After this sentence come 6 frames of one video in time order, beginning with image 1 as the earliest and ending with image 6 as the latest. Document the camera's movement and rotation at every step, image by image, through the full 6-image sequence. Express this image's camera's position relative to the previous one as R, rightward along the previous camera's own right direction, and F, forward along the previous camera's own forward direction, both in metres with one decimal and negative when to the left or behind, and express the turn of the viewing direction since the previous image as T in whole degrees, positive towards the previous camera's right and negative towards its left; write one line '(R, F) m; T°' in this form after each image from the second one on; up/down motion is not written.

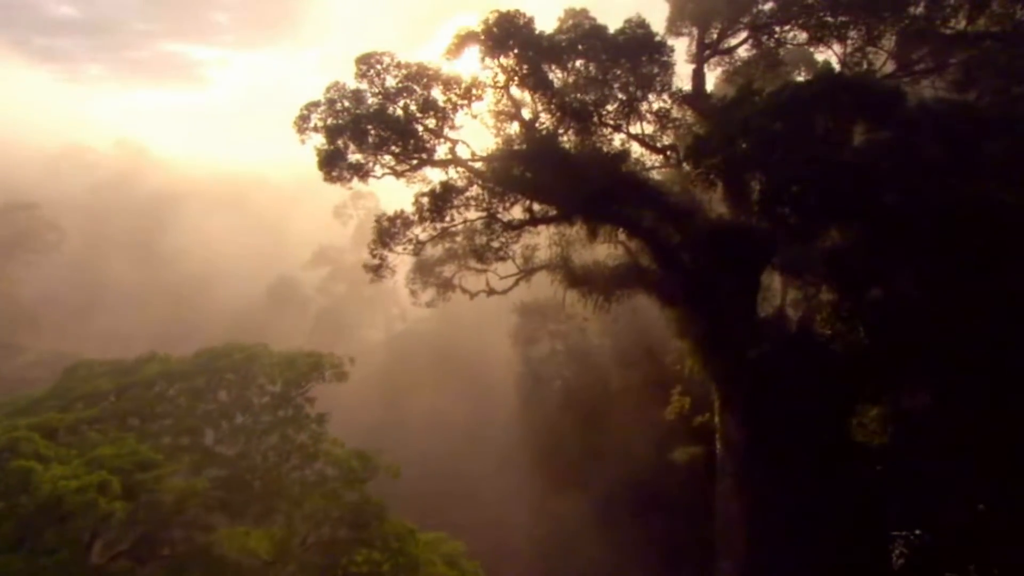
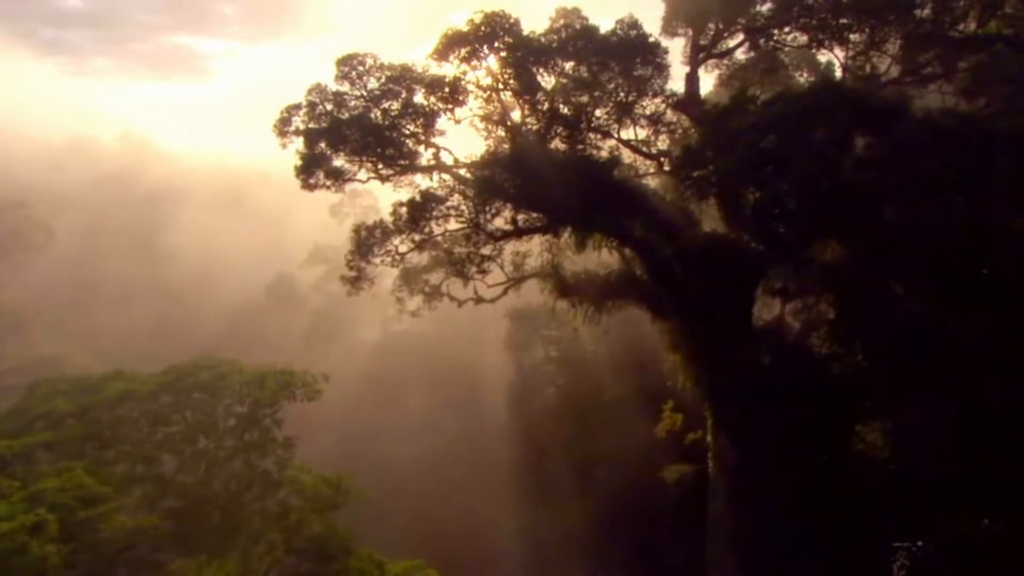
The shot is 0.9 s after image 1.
(+0.3, +0.7) m; 0°
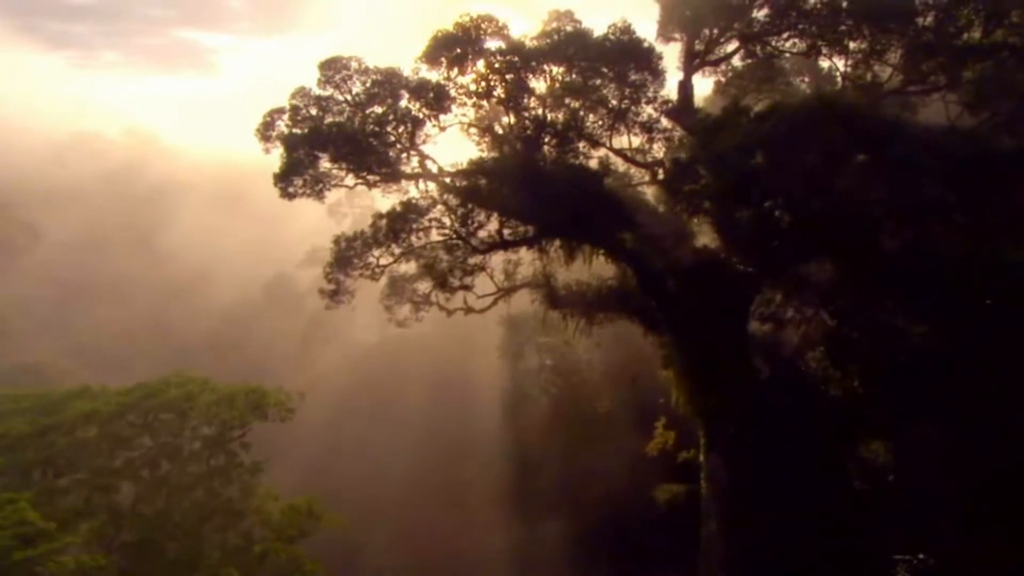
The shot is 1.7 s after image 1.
(+0.3, +0.6) m; 0°
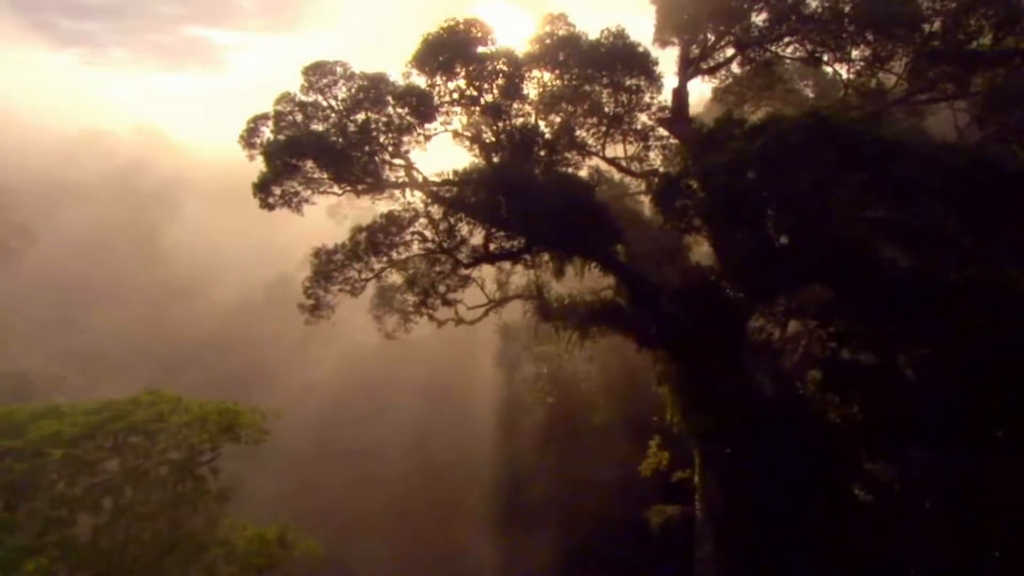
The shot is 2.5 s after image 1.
(+0.3, +0.6) m; 0°
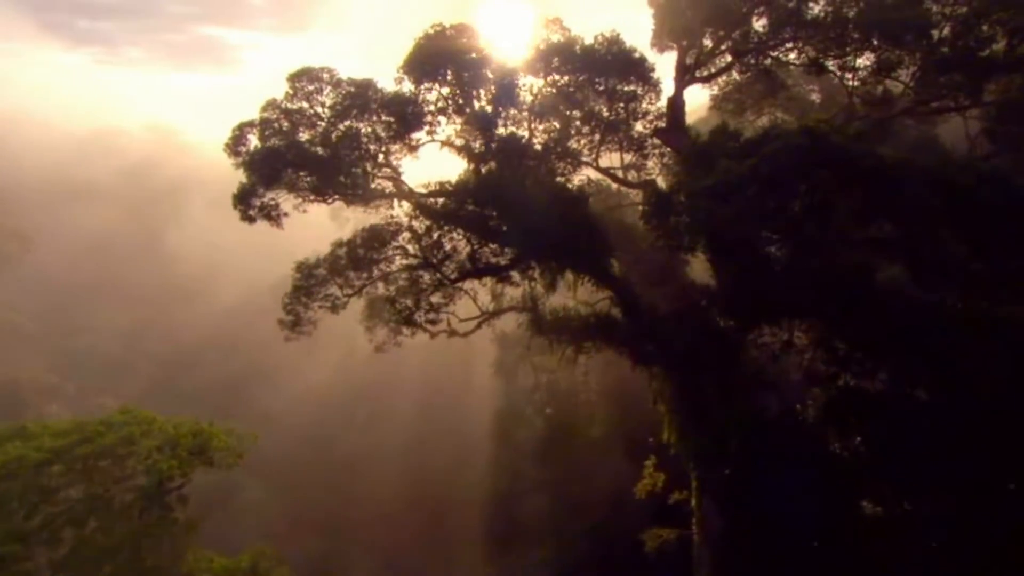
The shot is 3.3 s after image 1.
(+0.3, +0.6) m; -1°
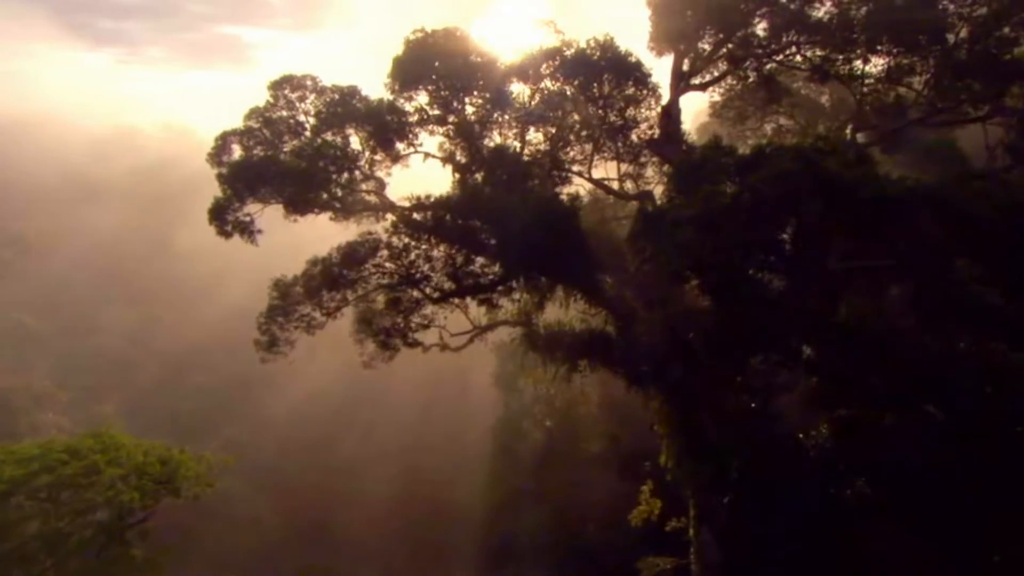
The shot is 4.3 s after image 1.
(+0.4, +0.7) m; -1°
